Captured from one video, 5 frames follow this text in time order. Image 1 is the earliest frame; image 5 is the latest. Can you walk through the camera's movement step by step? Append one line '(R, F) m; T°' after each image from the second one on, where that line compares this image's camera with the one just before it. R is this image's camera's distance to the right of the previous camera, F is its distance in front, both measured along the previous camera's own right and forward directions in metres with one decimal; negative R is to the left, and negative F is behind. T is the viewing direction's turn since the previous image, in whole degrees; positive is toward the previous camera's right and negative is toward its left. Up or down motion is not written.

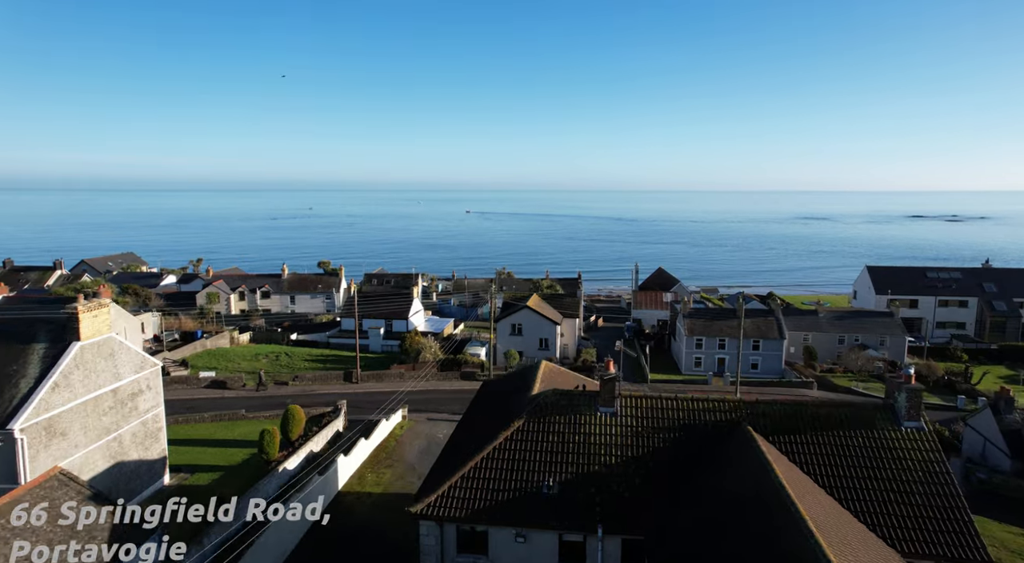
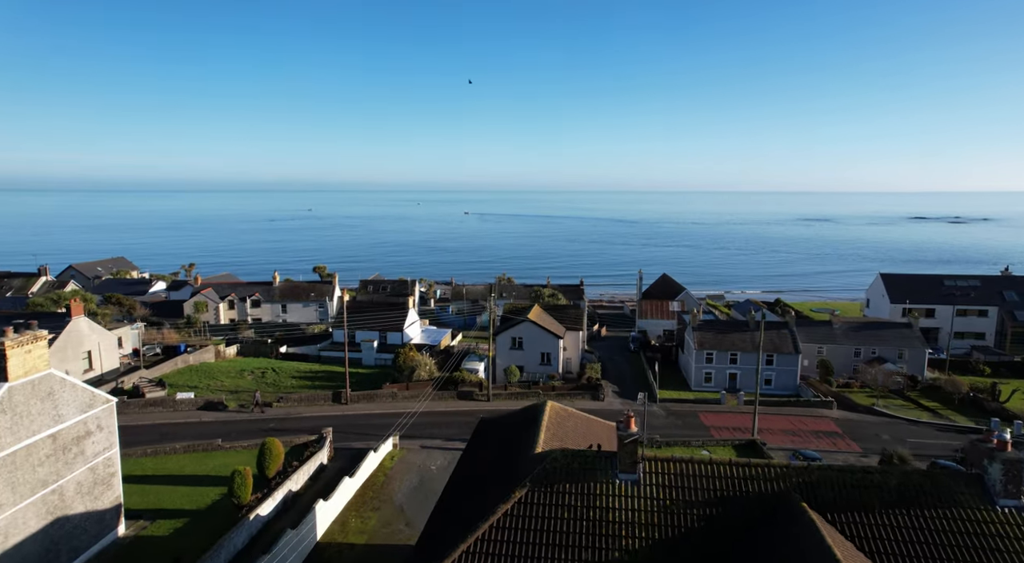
(0.0, +2.3) m; 0°
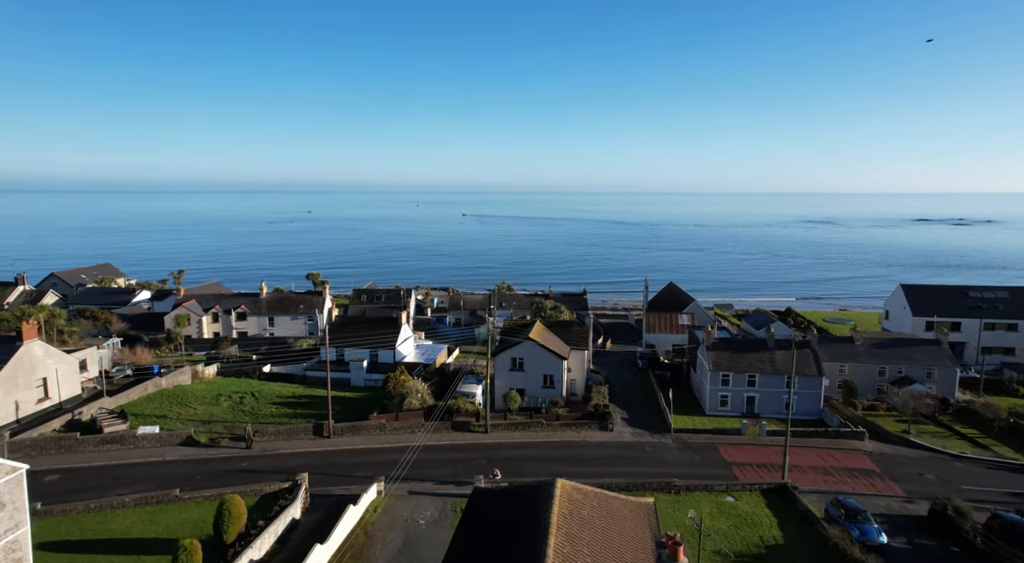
(0.0, +3.1) m; 0°
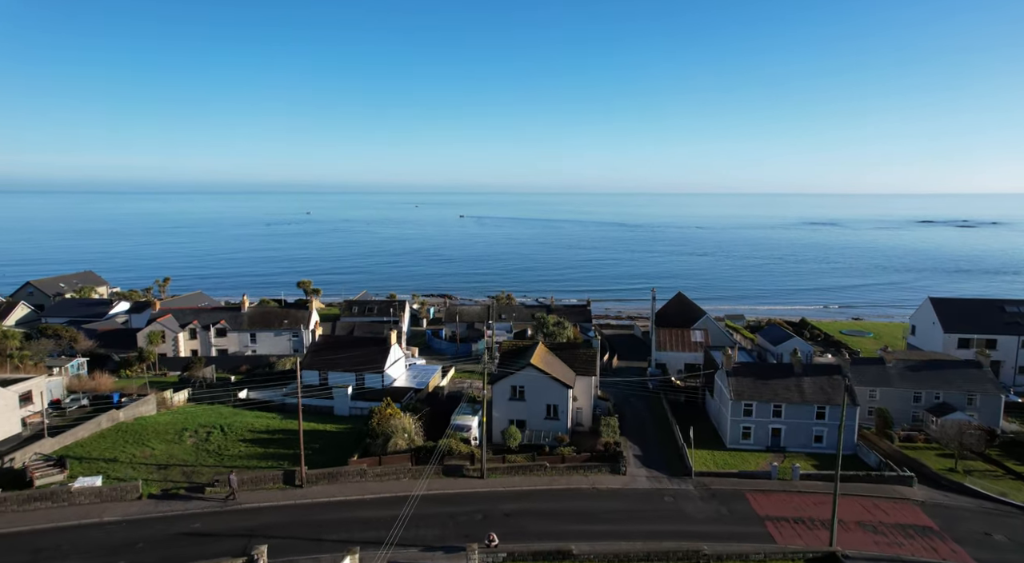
(0.0, +3.8) m; 0°
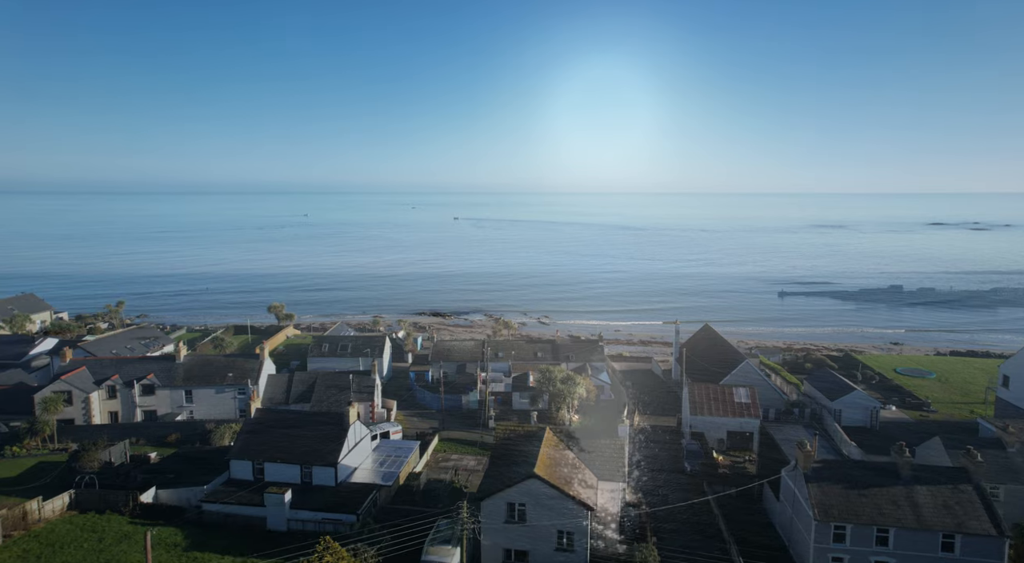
(+0.1, +10.2) m; 0°
